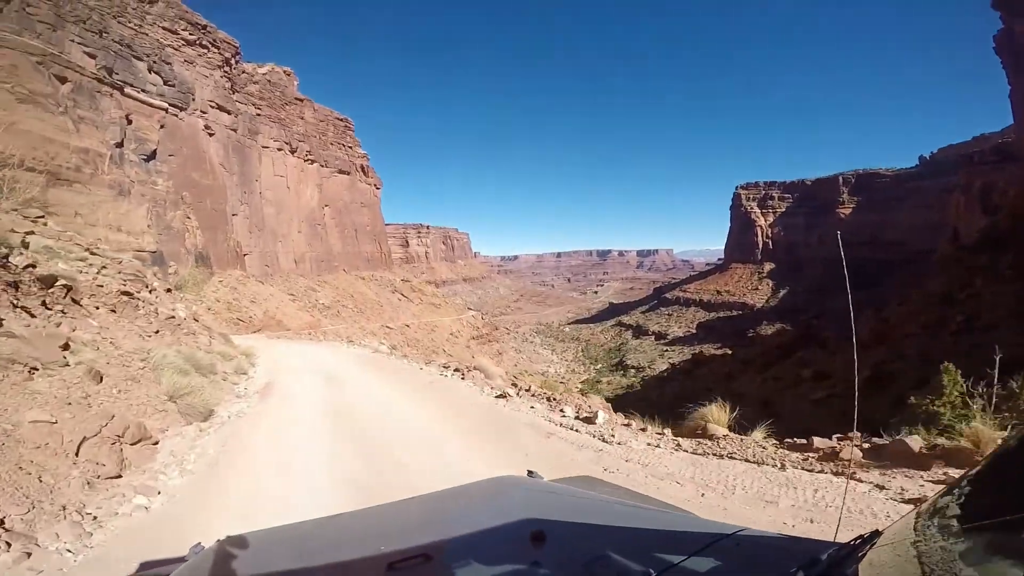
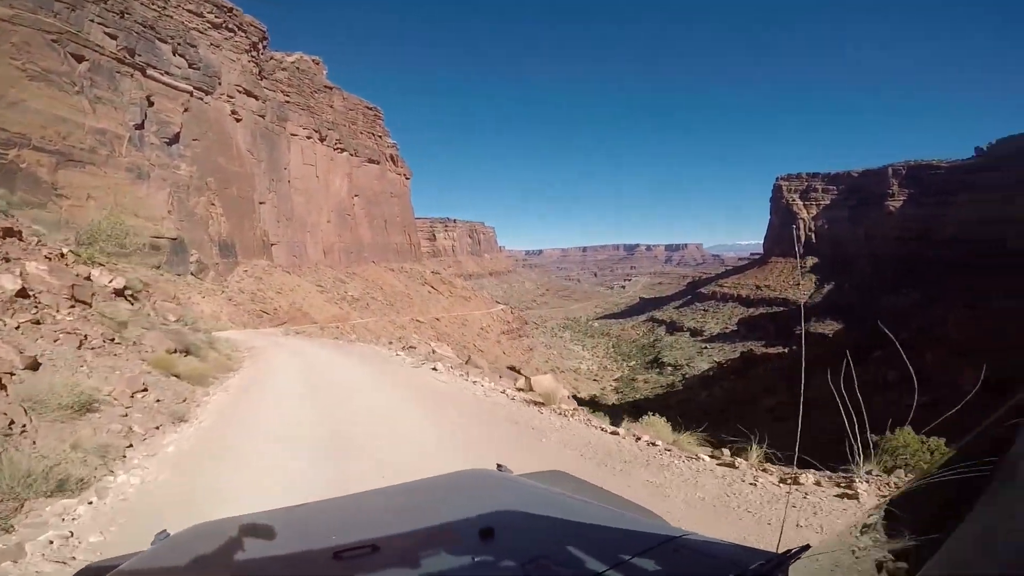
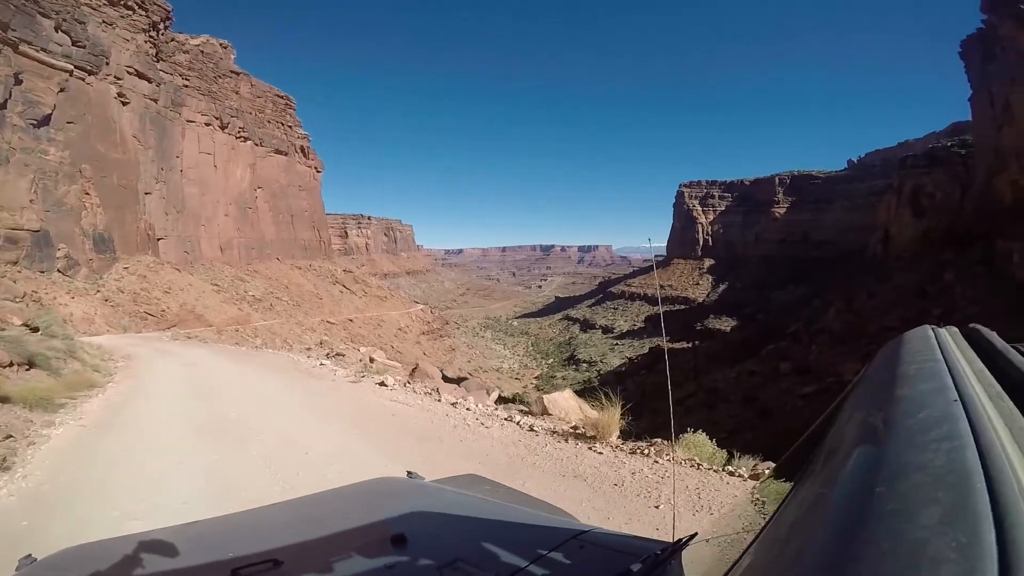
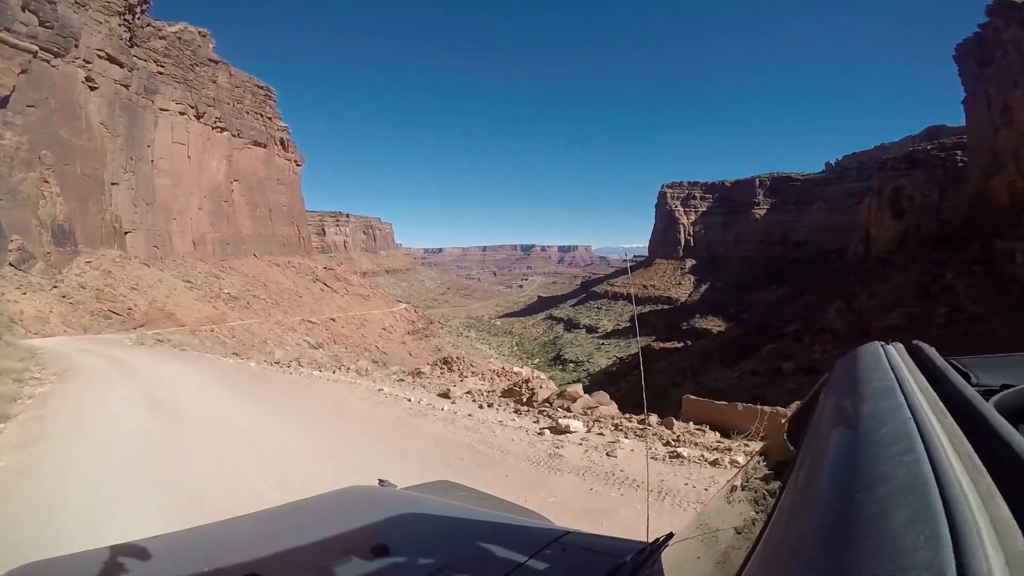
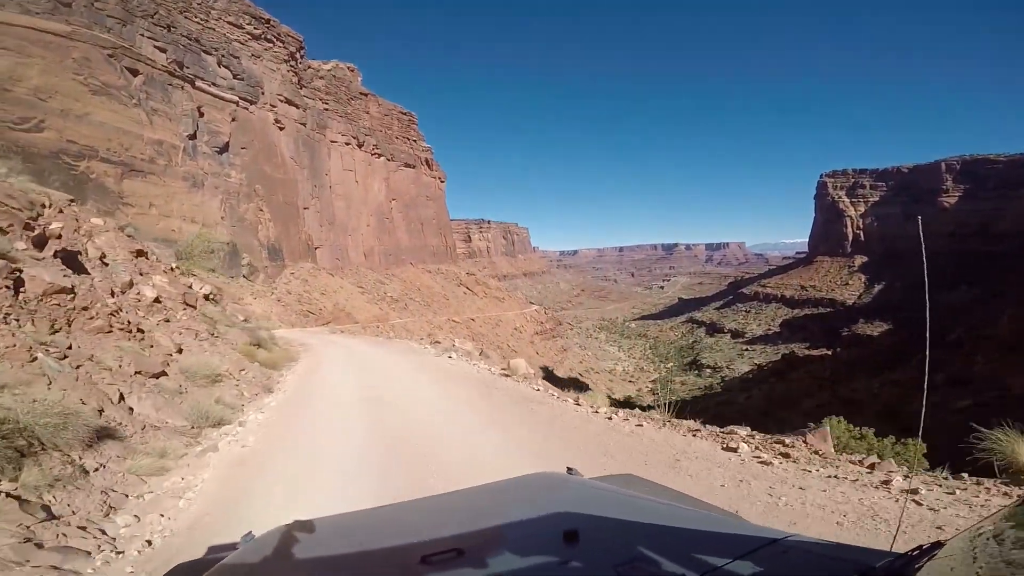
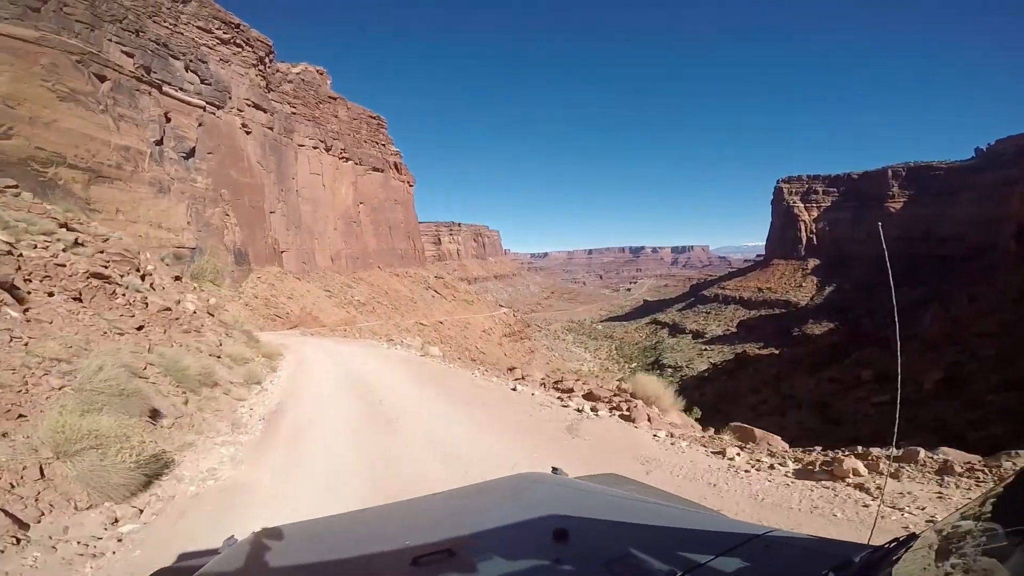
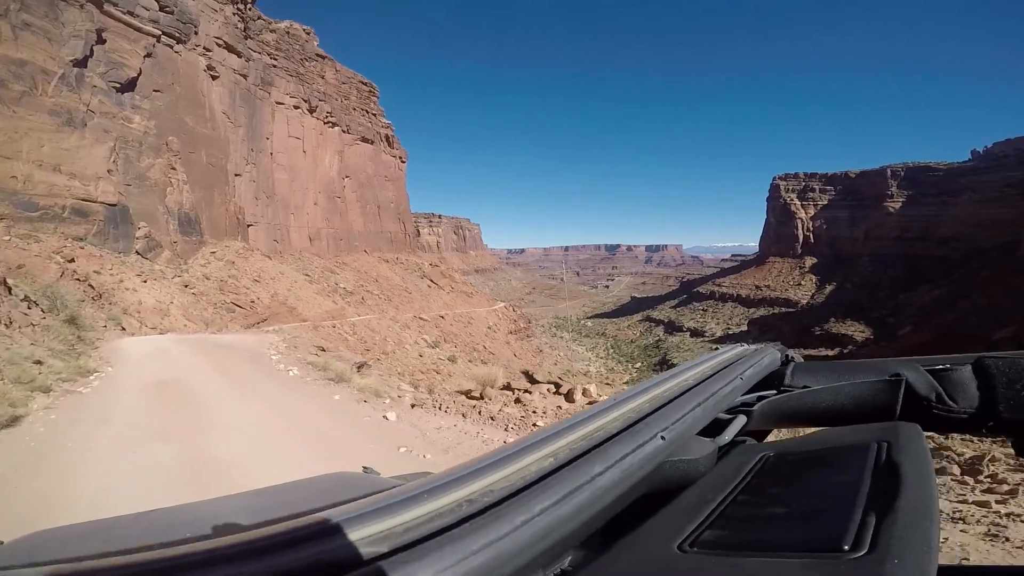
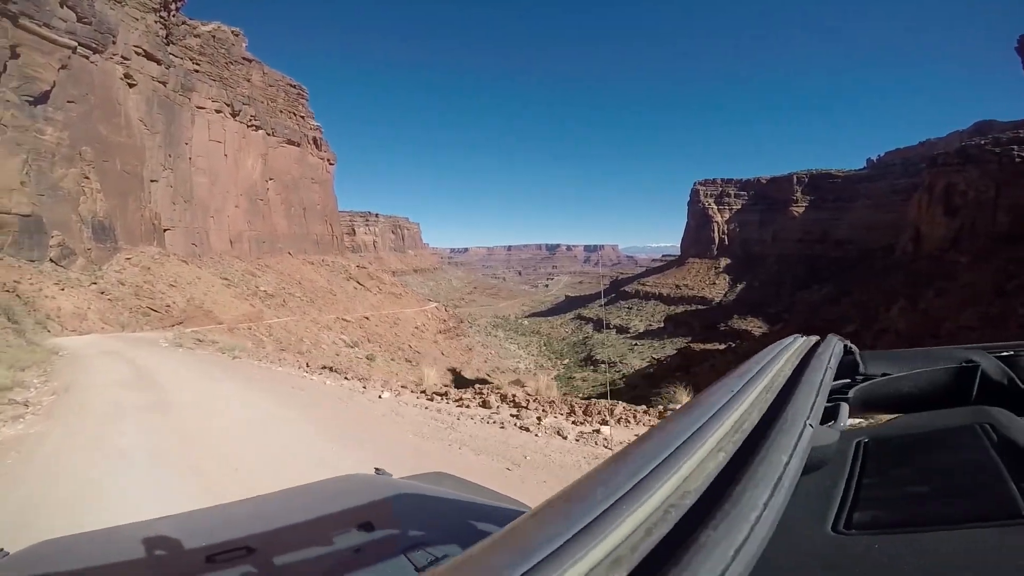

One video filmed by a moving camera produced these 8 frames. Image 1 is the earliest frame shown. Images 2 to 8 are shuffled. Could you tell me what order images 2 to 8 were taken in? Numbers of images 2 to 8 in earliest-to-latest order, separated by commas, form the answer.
6, 5, 2, 3, 4, 8, 7
